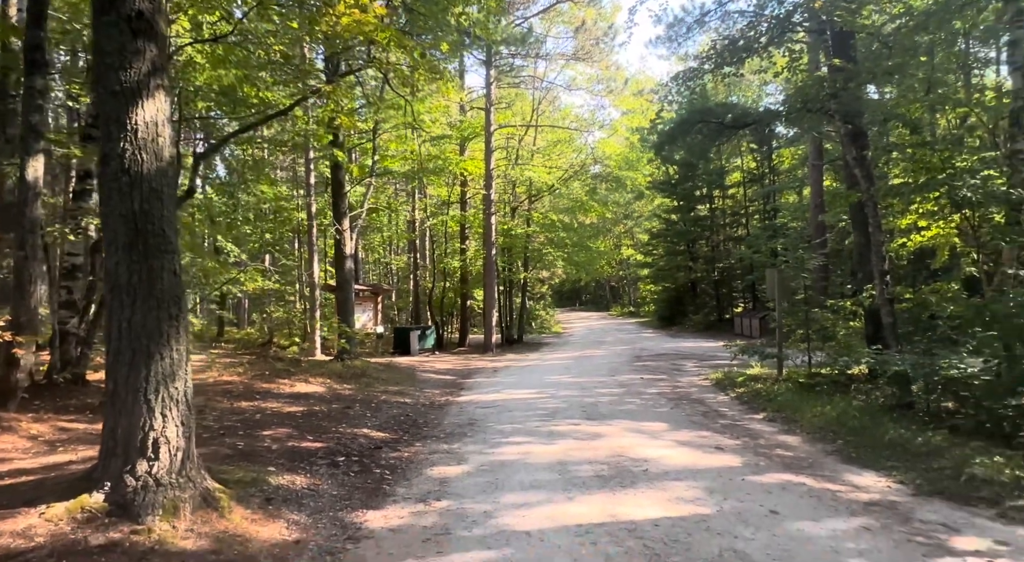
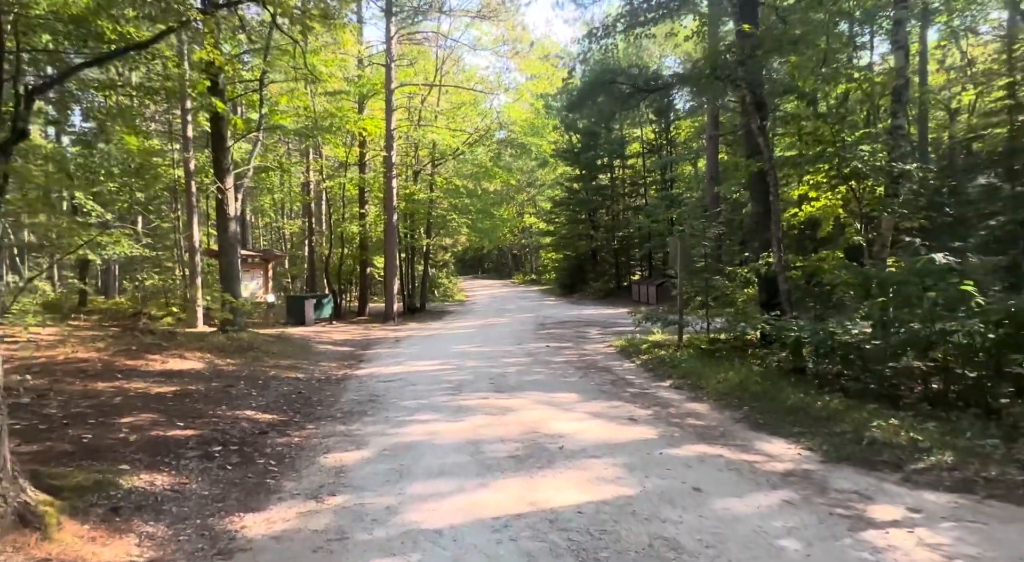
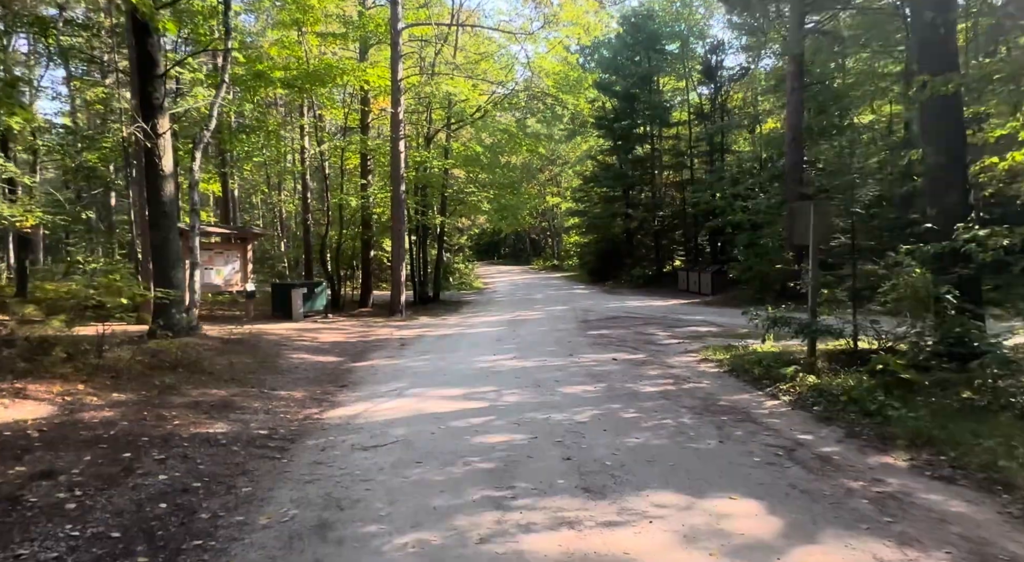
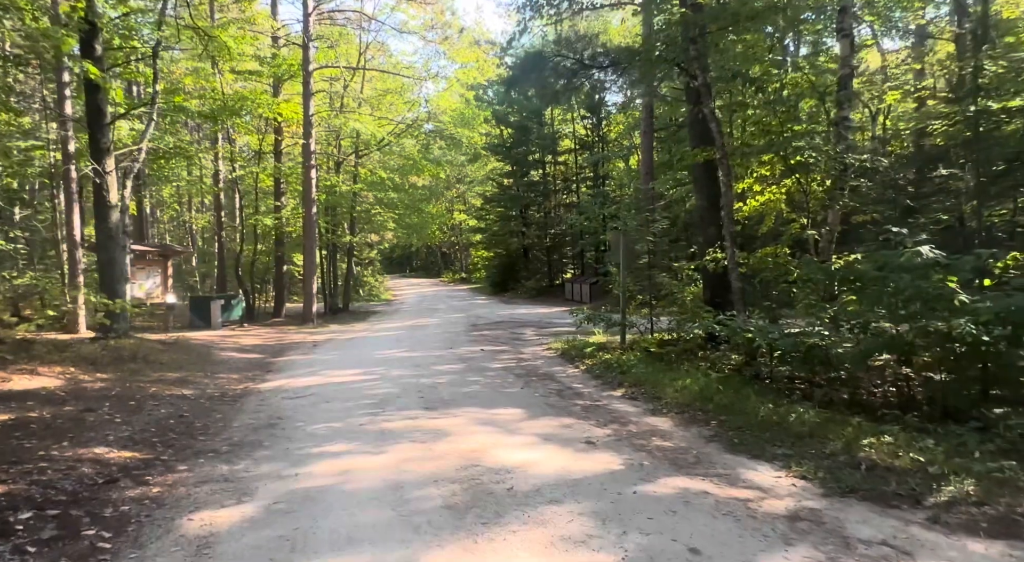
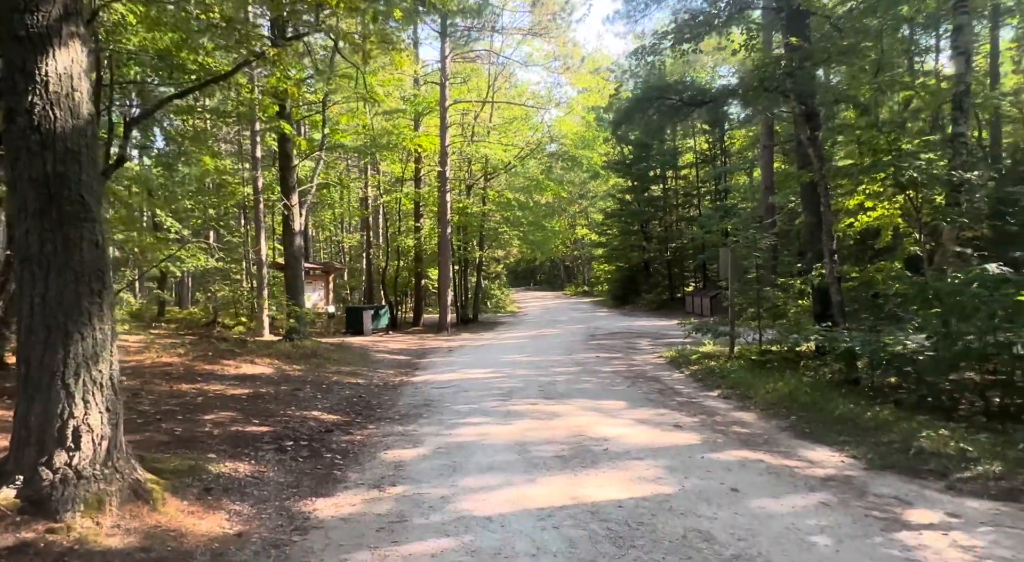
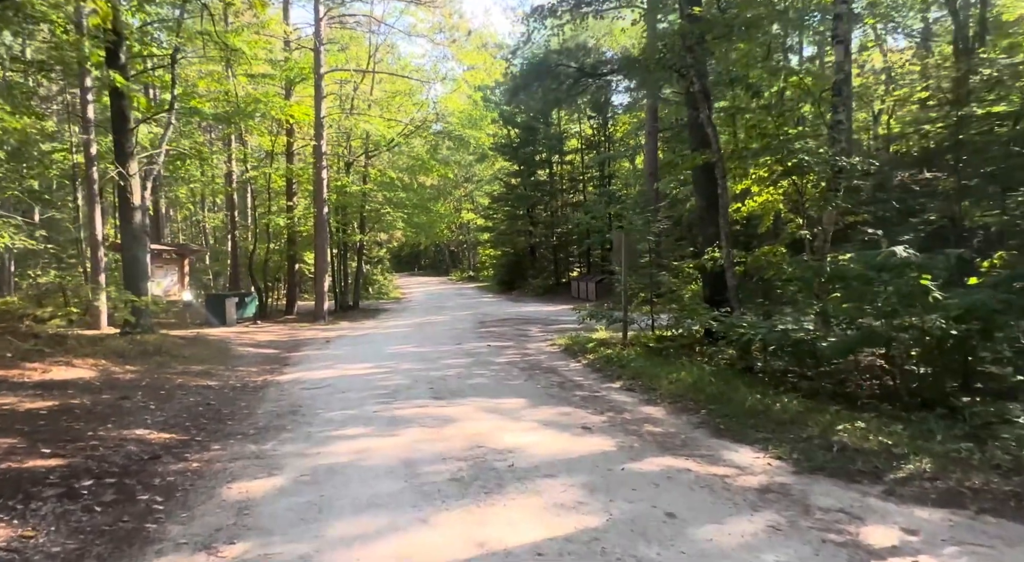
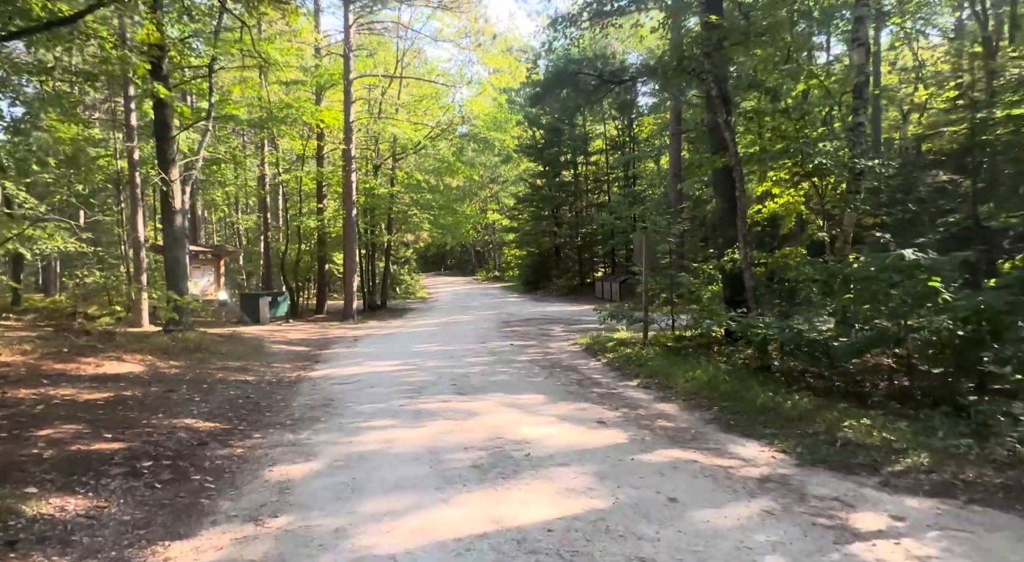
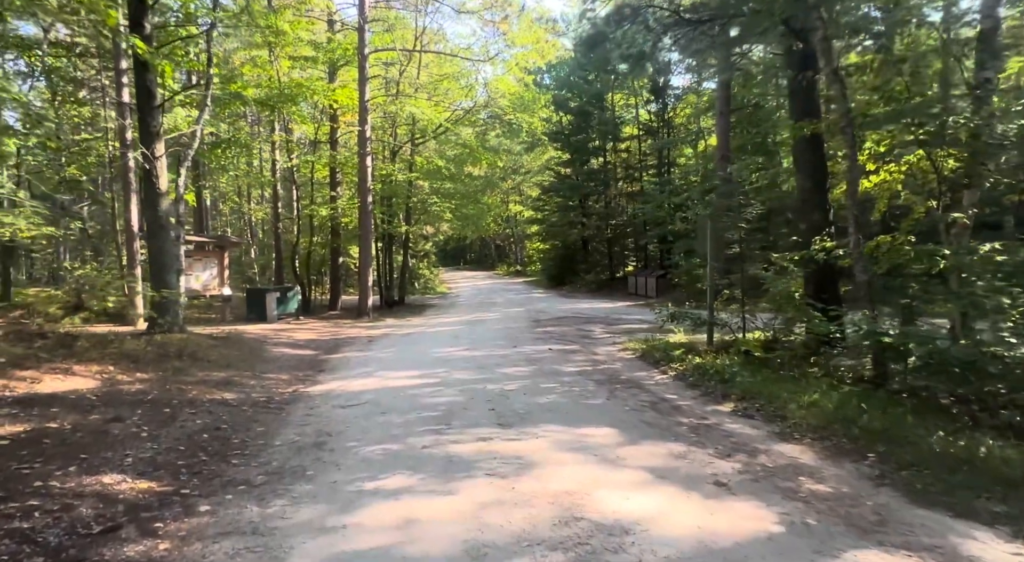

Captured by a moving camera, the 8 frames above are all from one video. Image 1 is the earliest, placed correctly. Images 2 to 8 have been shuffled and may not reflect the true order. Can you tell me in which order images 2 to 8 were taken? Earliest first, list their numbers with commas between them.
5, 2, 7, 6, 4, 8, 3
